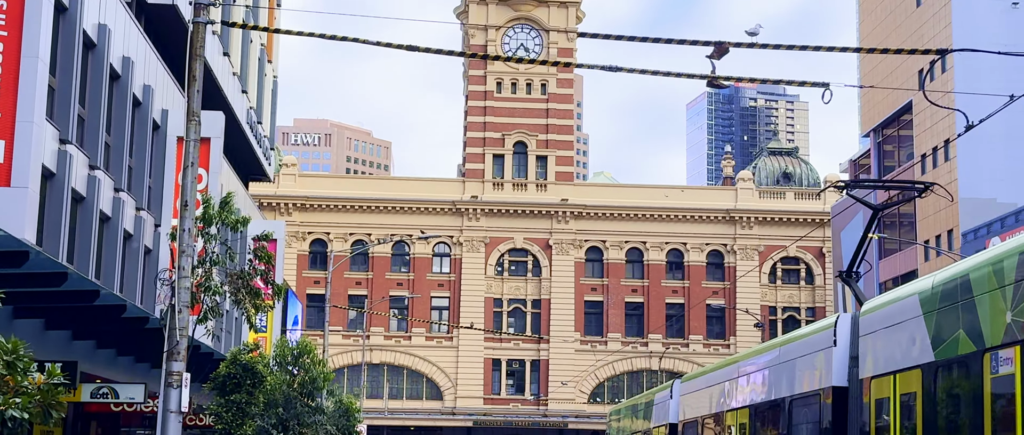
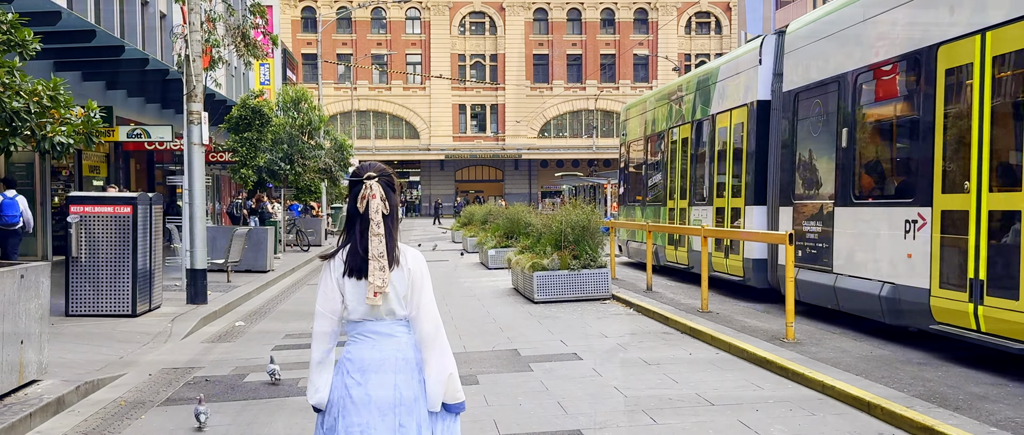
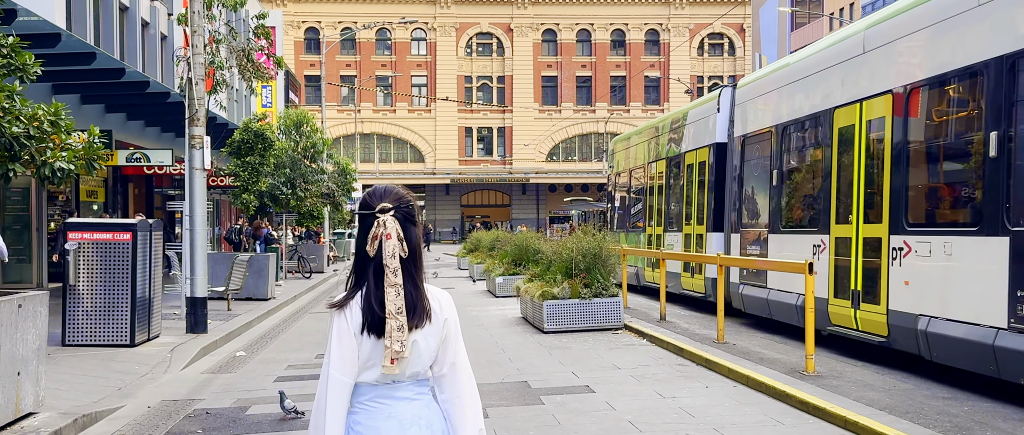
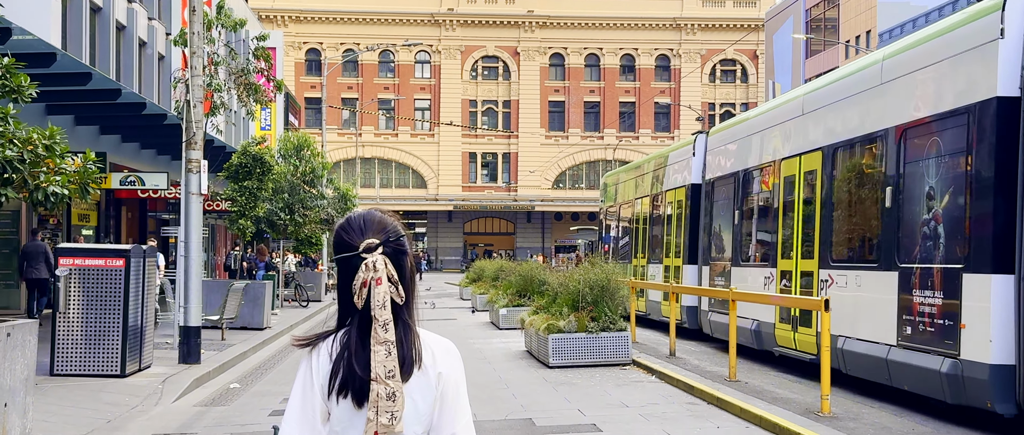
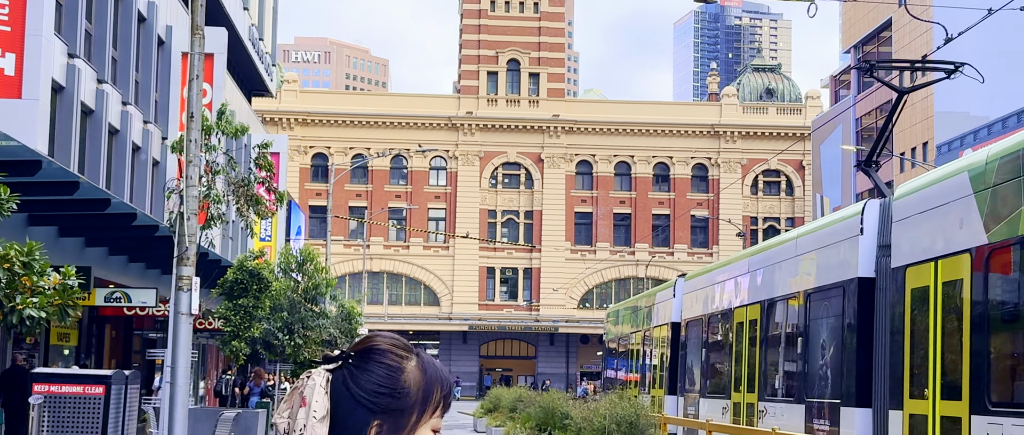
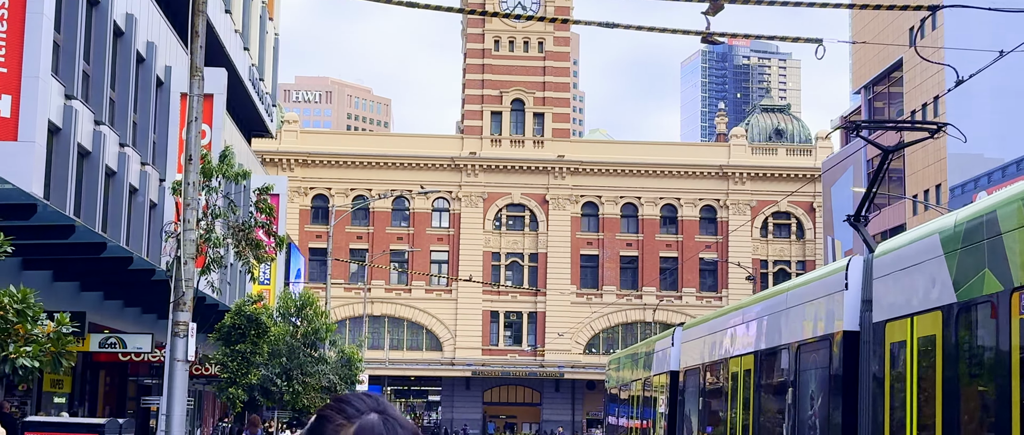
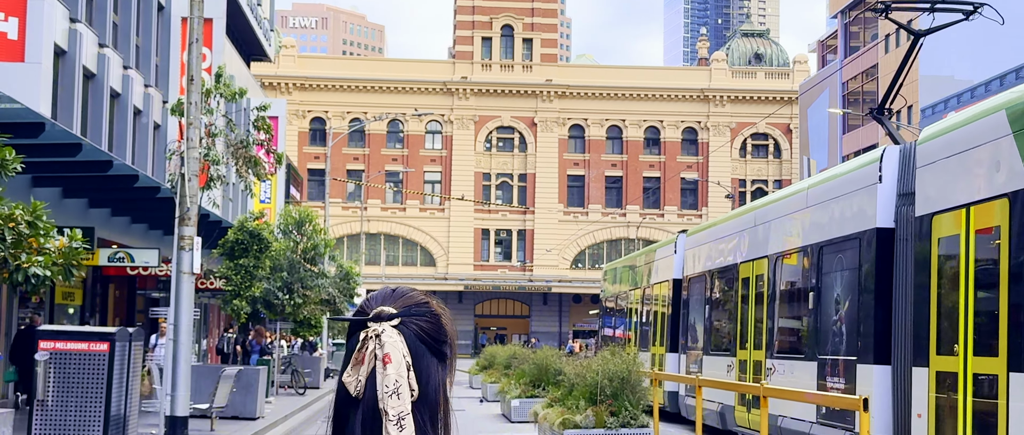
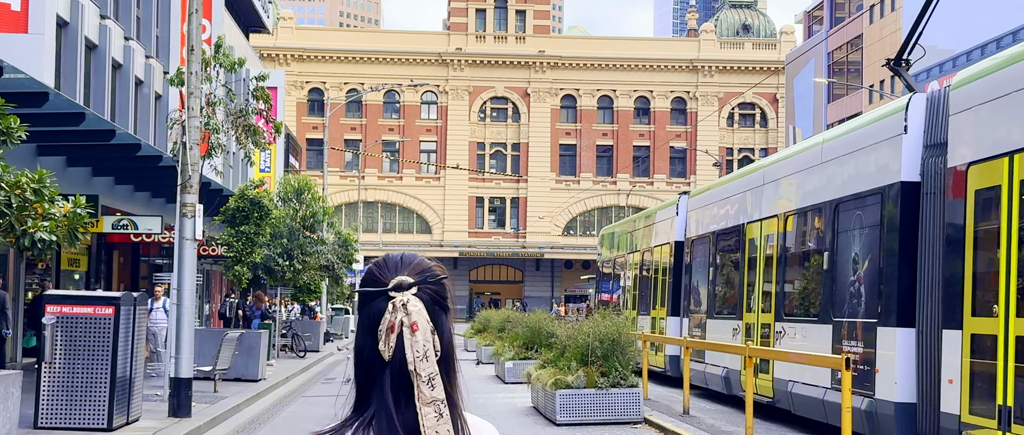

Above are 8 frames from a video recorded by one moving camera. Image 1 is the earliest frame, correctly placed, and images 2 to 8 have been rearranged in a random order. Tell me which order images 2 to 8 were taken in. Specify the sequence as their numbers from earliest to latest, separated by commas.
6, 5, 7, 8, 4, 3, 2
